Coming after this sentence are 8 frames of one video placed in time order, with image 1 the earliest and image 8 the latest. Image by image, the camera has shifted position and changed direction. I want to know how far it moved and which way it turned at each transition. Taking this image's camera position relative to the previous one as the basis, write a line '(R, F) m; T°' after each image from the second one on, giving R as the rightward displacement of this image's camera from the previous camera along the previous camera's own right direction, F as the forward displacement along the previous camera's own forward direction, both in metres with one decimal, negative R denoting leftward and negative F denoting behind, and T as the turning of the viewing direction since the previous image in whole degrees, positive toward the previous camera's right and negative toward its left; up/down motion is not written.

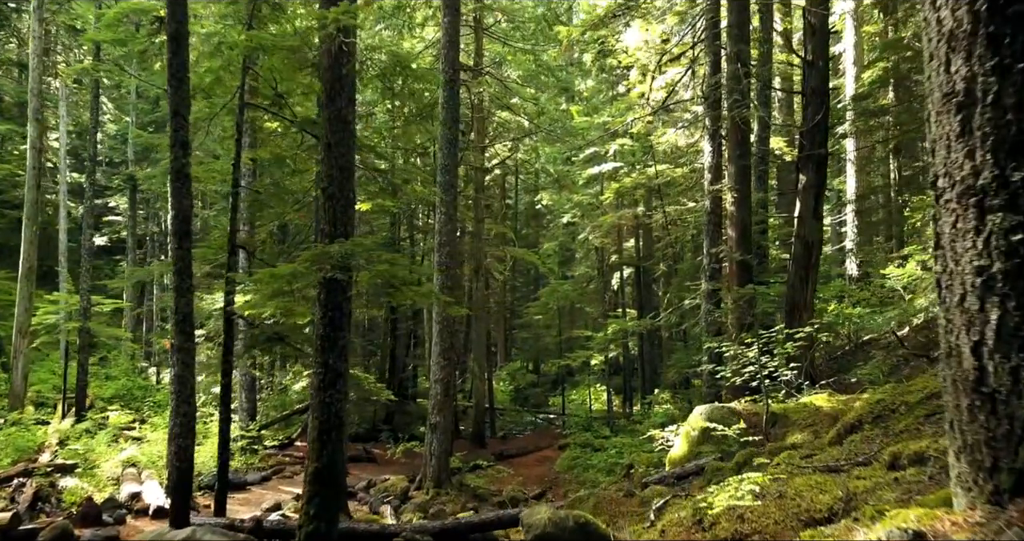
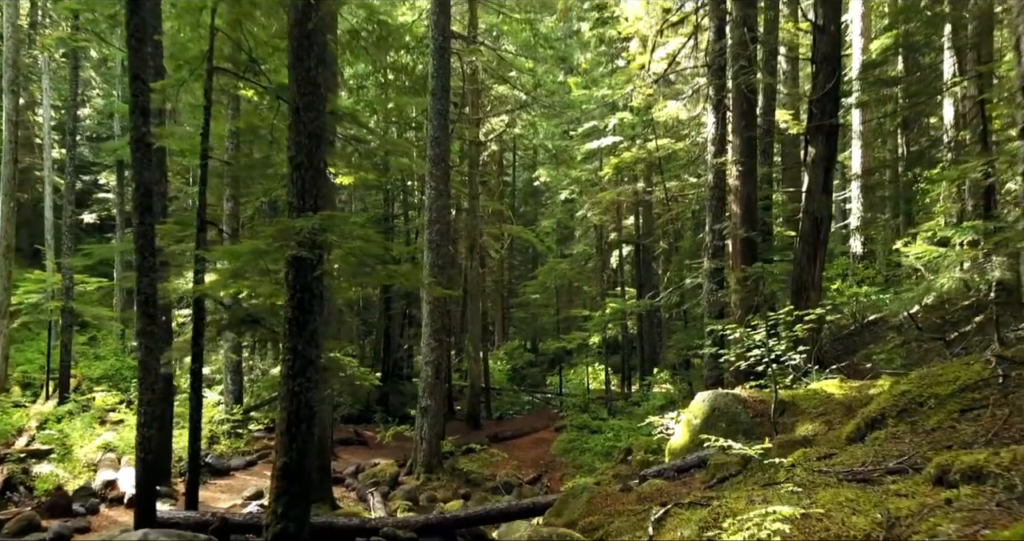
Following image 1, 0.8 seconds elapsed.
(+0.1, +0.6) m; 0°
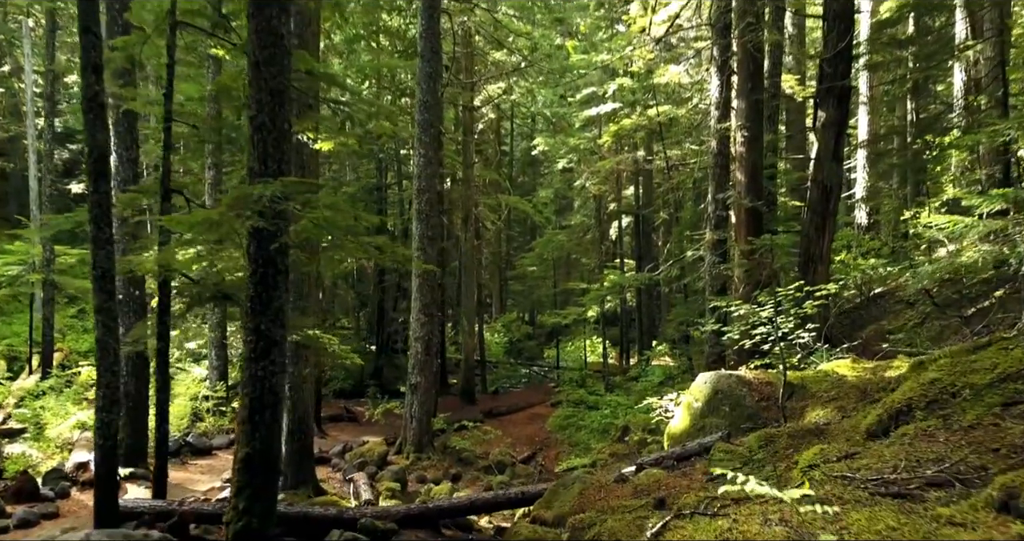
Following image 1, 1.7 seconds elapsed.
(+0.1, +0.6) m; 0°
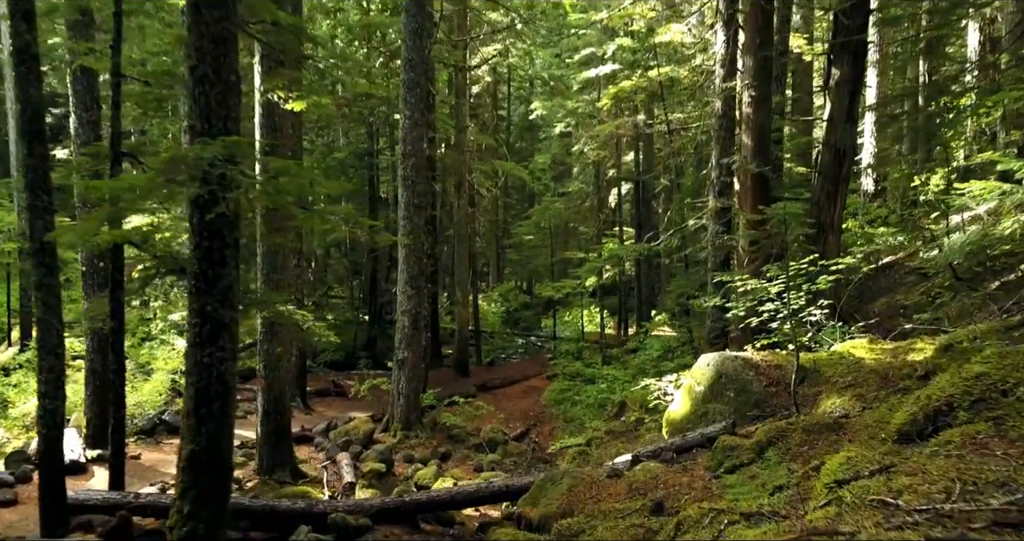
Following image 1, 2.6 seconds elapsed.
(+0.1, +0.6) m; 0°
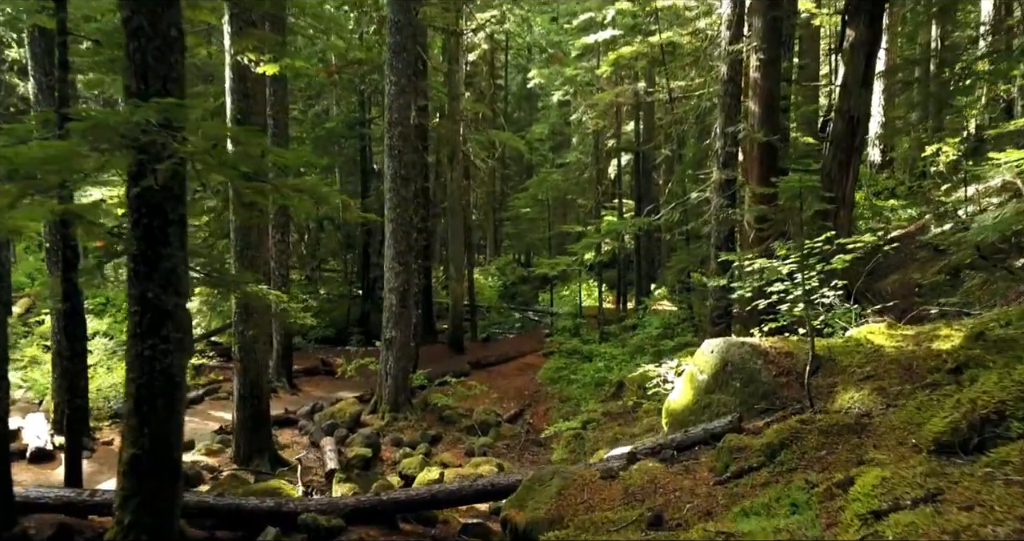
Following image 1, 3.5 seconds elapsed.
(+0.1, +0.5) m; 0°
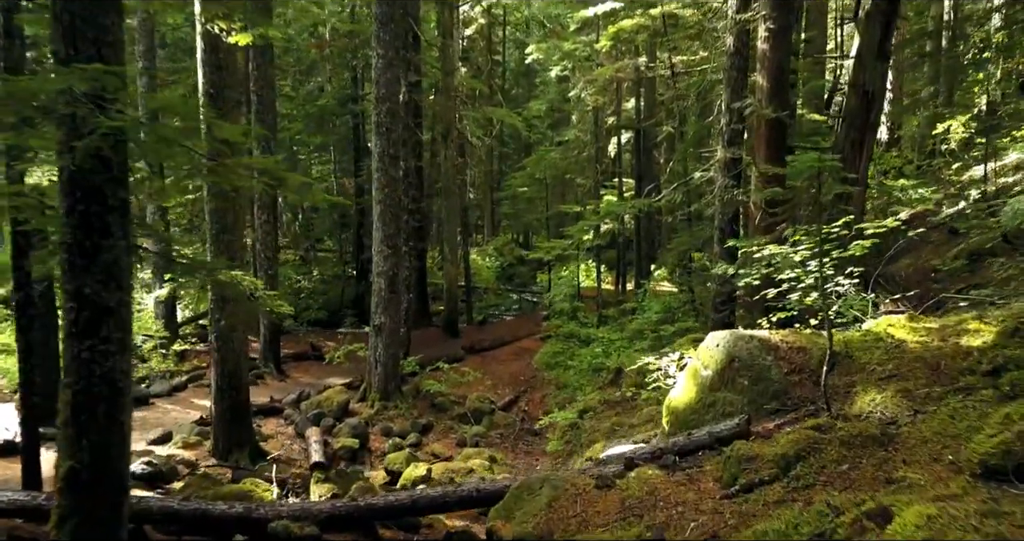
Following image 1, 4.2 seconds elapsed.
(+0.1, +0.5) m; 0°
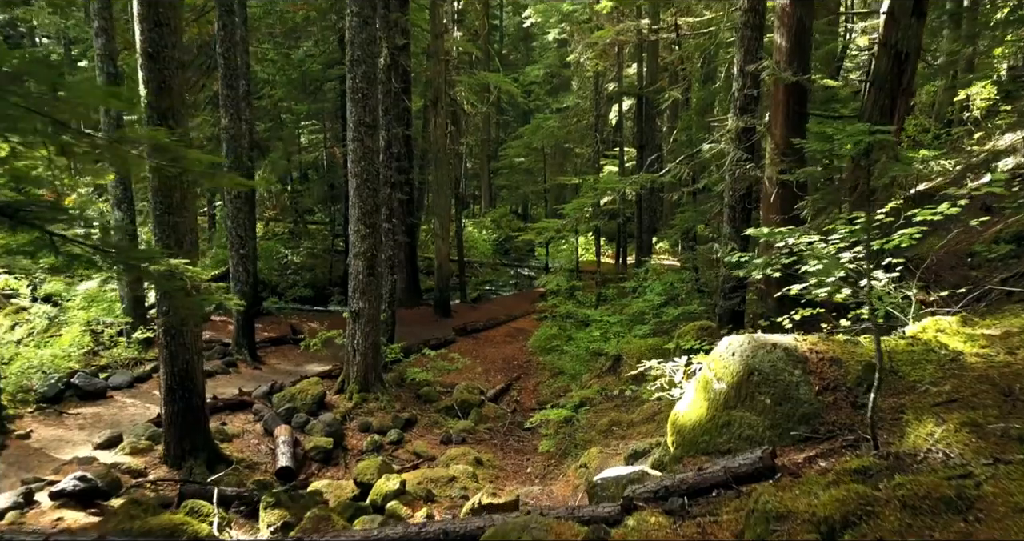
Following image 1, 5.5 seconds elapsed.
(+0.2, +0.9) m; 0°
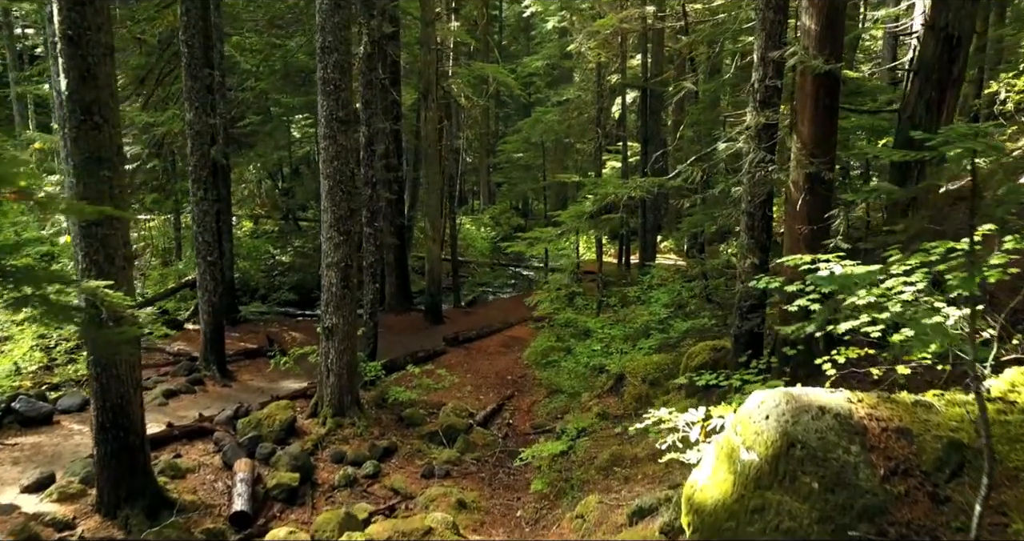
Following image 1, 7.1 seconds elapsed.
(+0.1, +1.0) m; 0°
